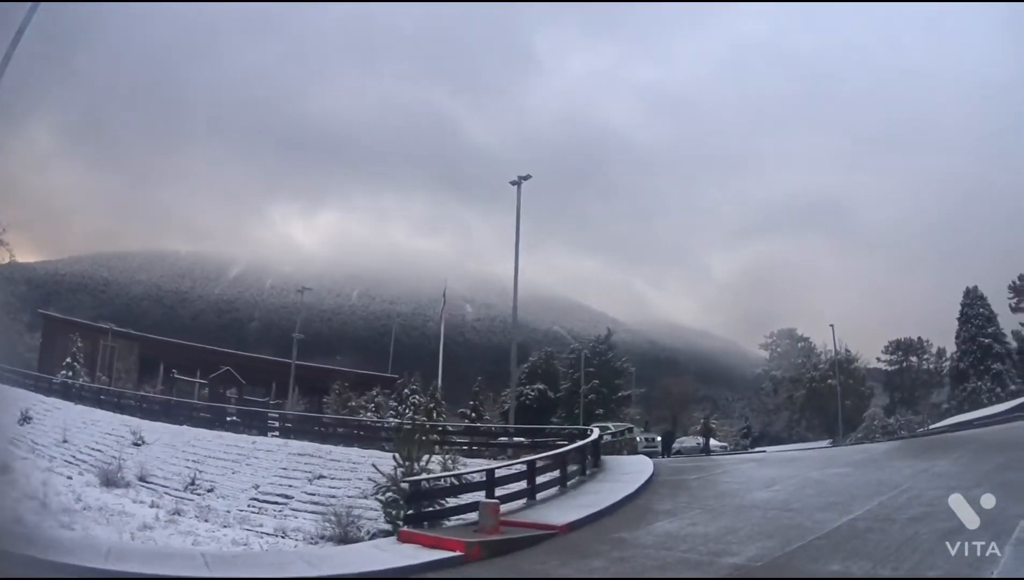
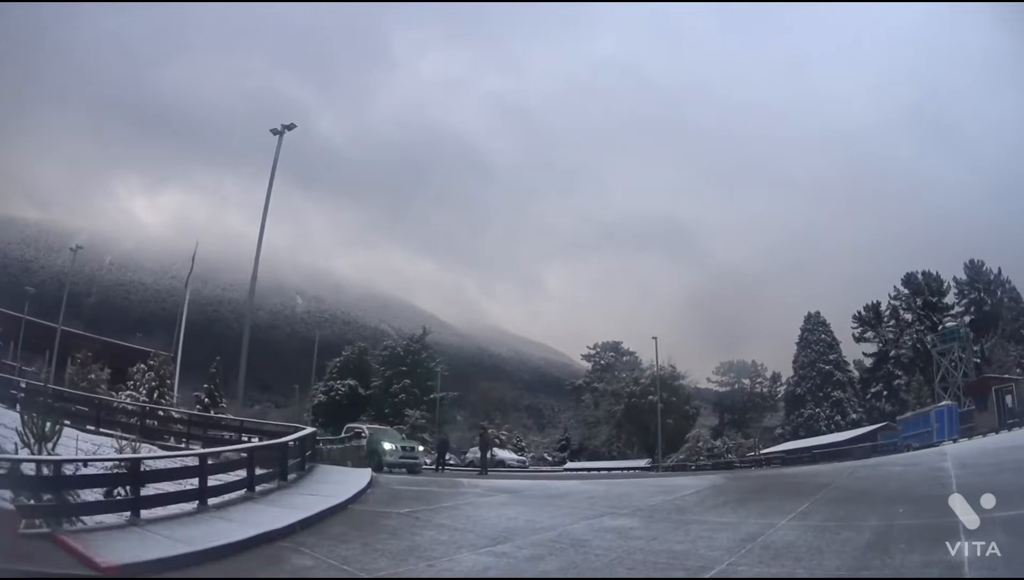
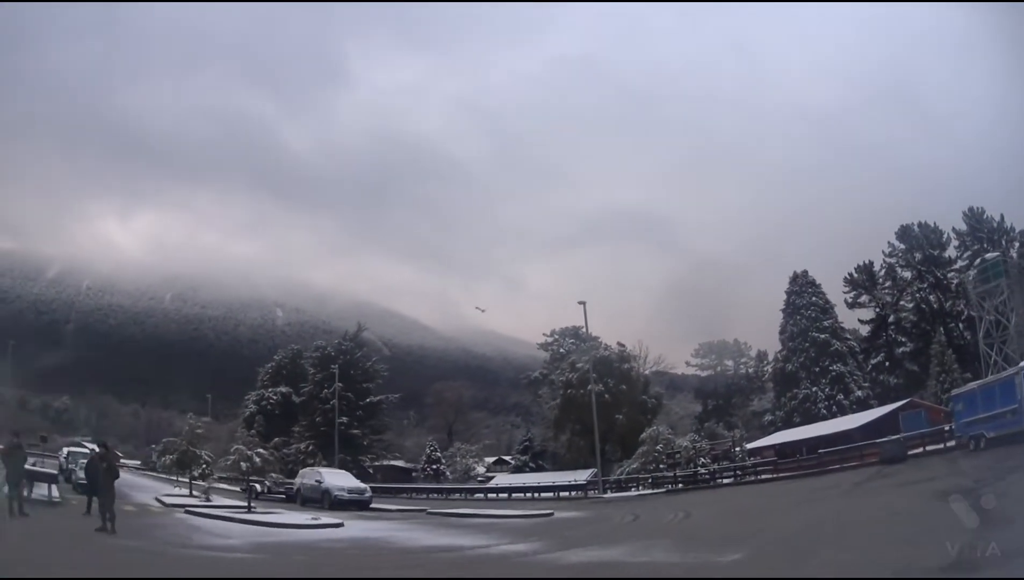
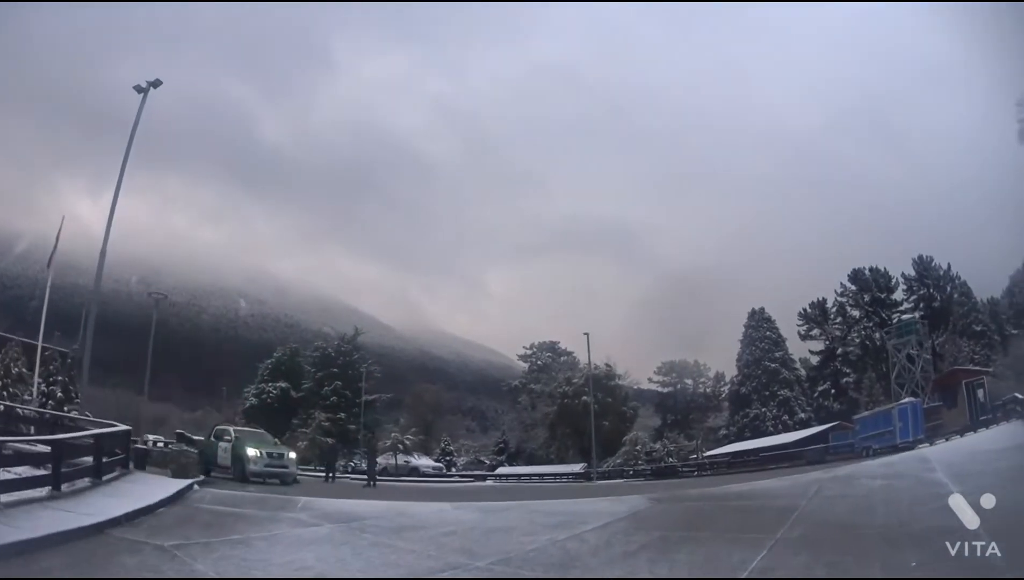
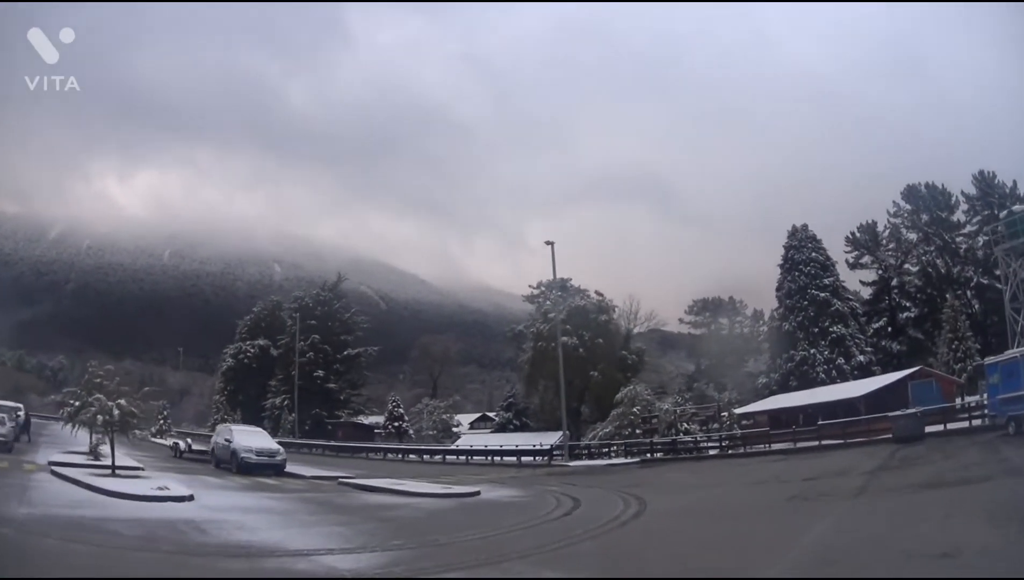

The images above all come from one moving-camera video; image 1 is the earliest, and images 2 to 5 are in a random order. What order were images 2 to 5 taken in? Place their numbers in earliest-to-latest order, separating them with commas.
2, 4, 3, 5
